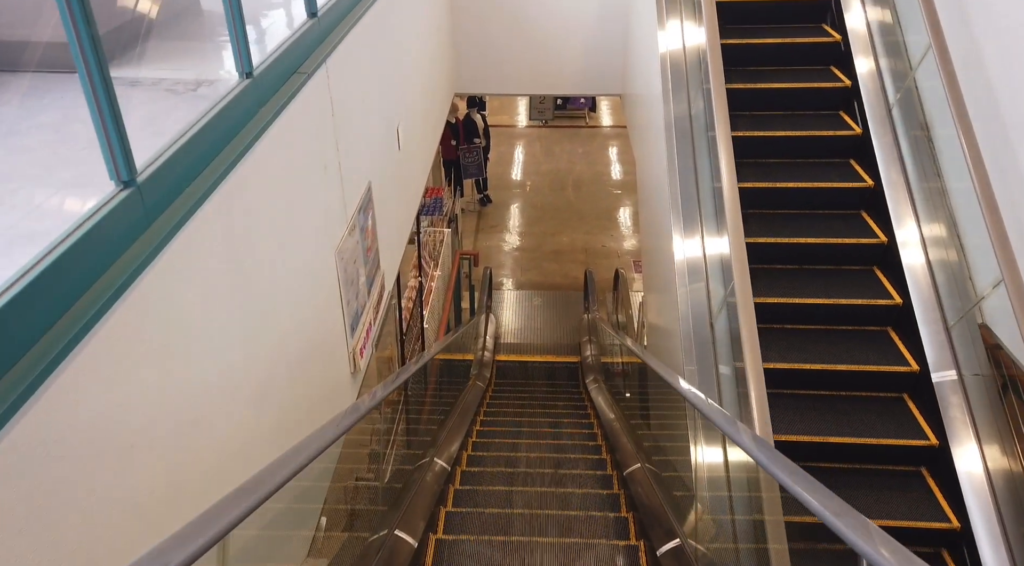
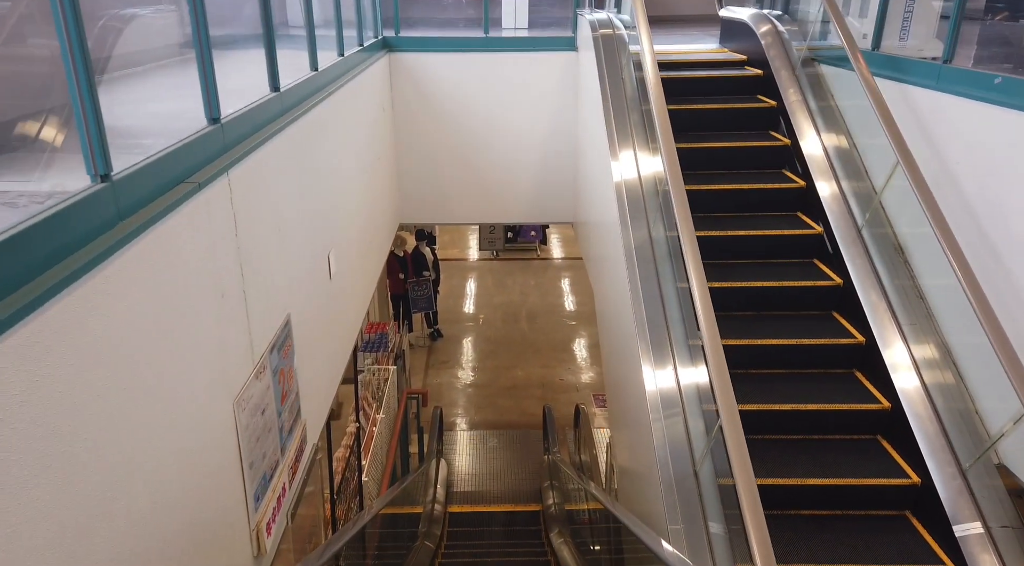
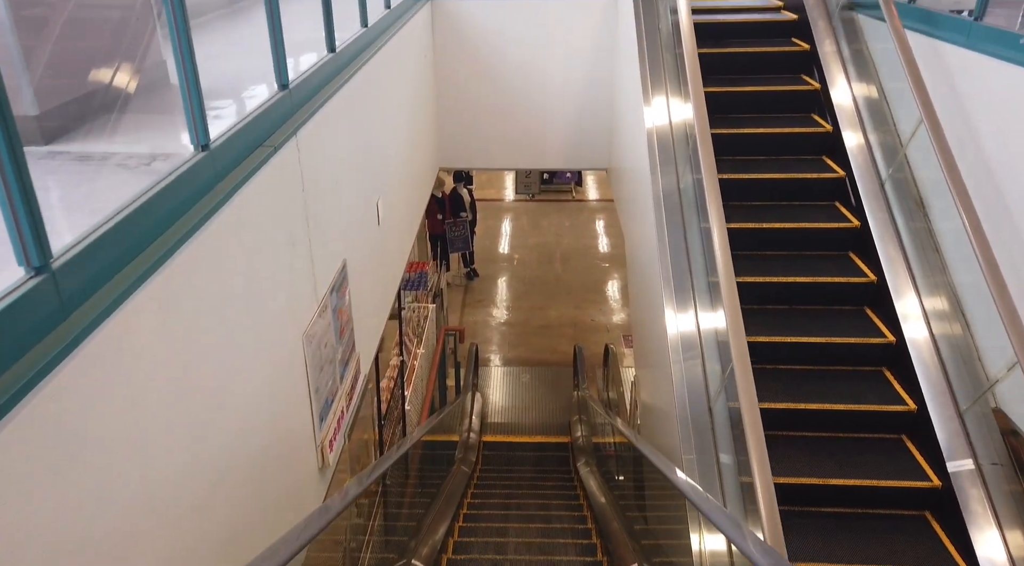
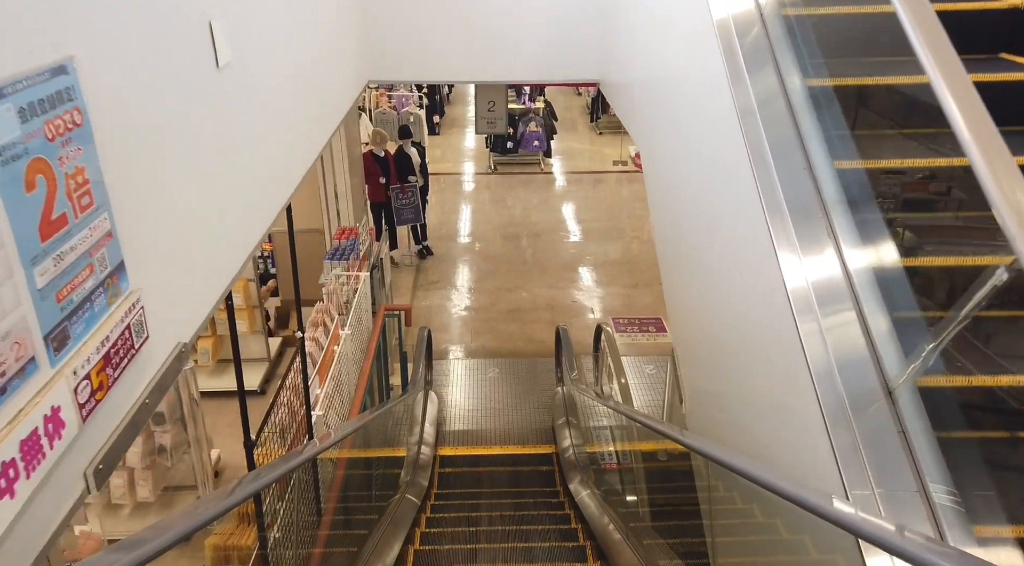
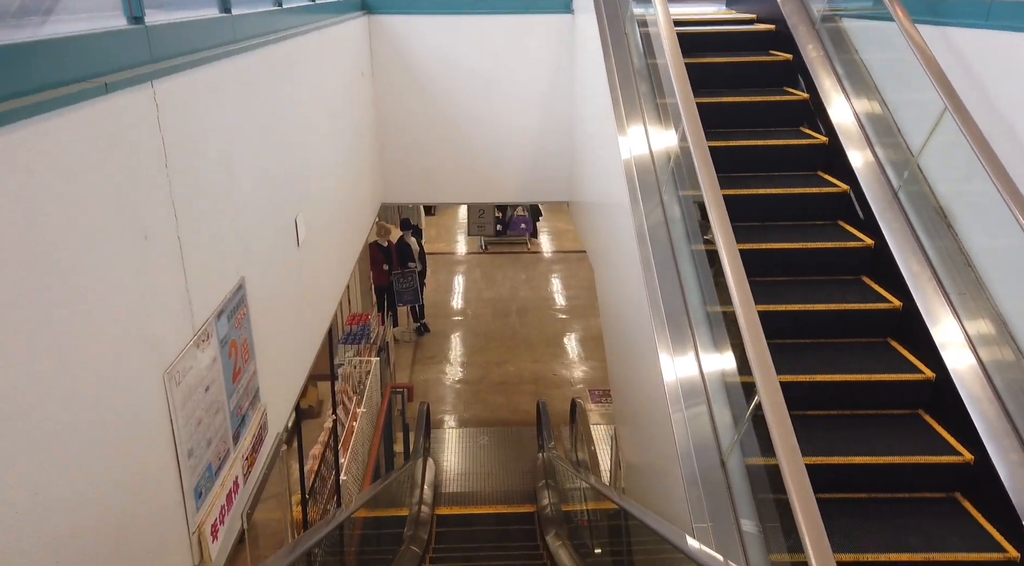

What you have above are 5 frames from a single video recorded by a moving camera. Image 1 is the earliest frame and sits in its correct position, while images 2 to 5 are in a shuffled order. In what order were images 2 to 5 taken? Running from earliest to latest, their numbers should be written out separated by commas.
3, 2, 5, 4
